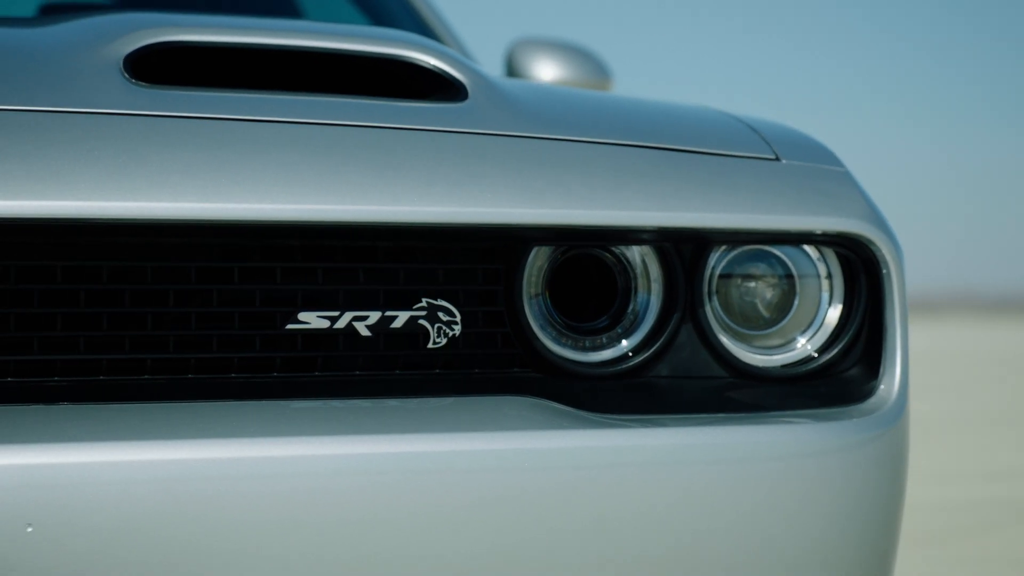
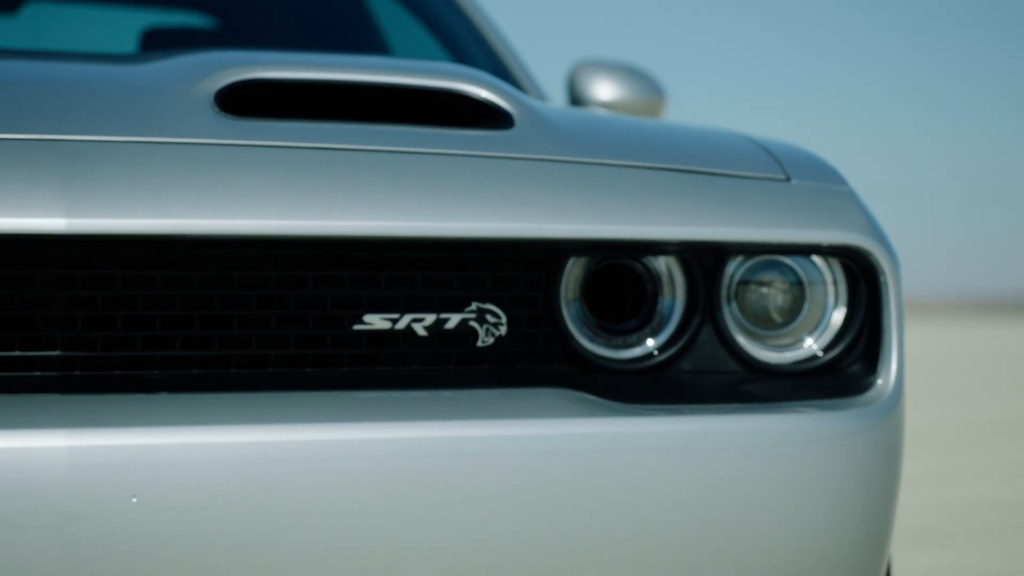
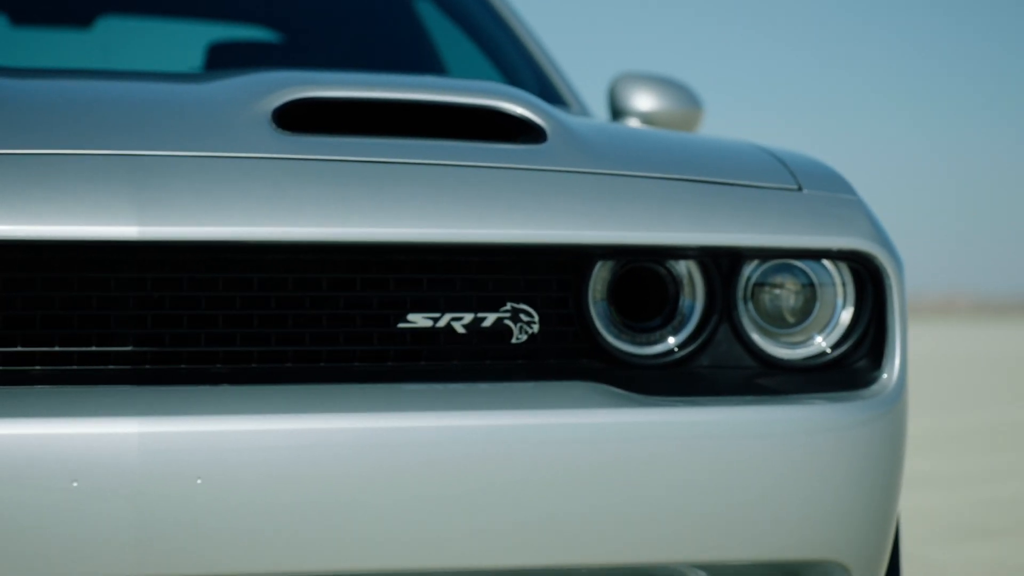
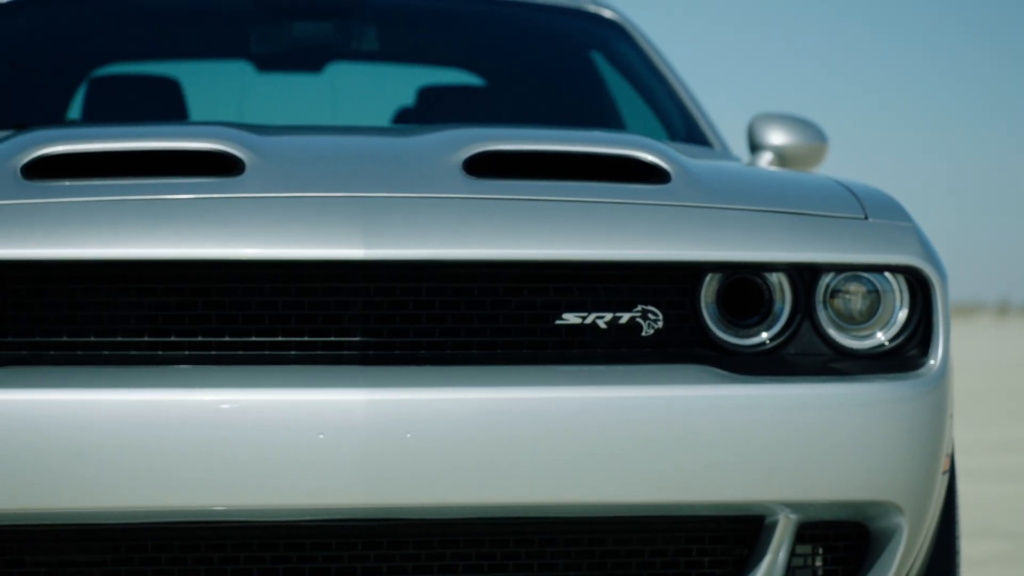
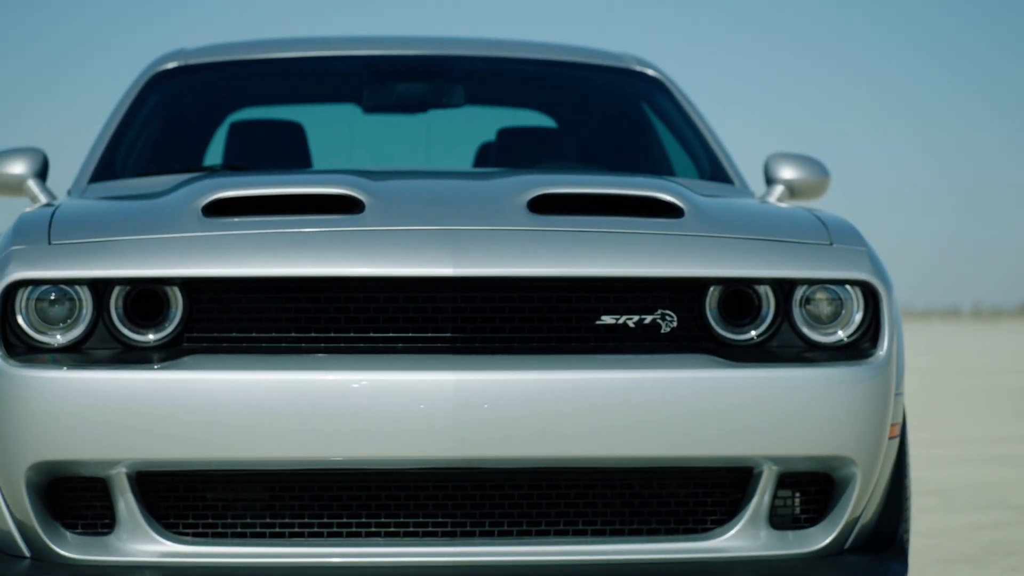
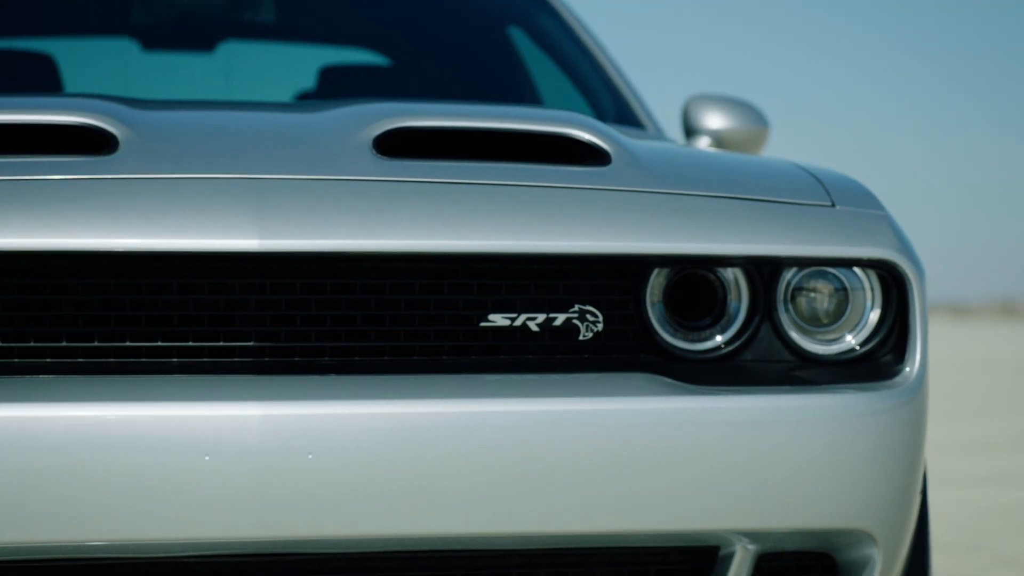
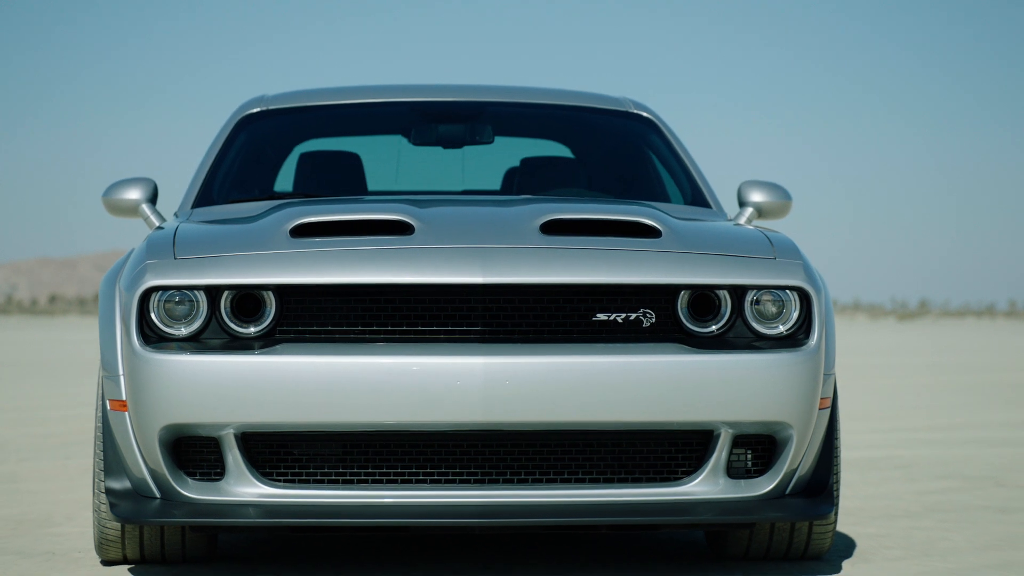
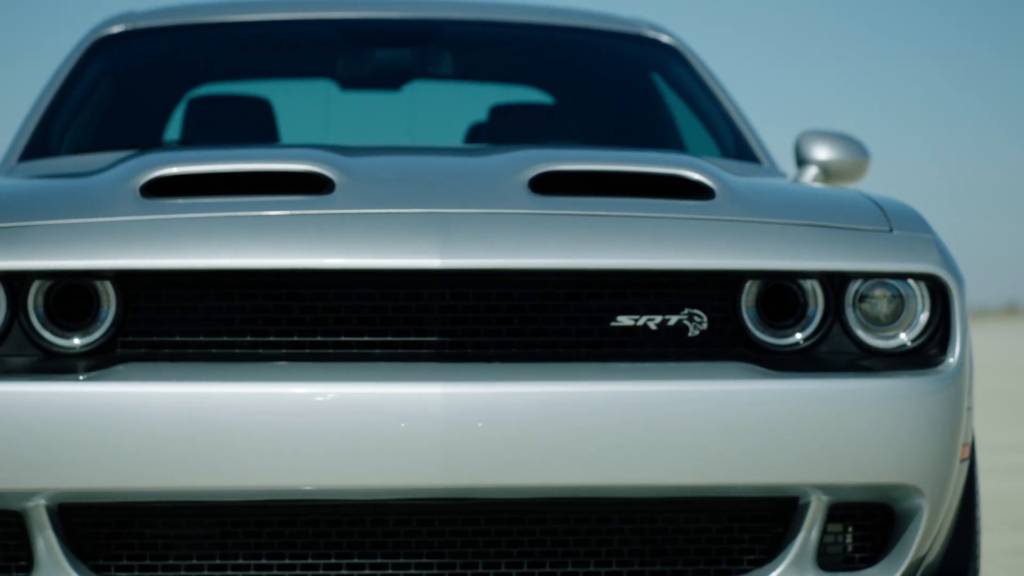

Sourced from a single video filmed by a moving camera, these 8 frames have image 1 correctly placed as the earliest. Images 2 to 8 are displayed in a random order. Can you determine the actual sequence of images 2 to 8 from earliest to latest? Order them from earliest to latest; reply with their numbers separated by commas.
2, 3, 6, 4, 8, 5, 7
